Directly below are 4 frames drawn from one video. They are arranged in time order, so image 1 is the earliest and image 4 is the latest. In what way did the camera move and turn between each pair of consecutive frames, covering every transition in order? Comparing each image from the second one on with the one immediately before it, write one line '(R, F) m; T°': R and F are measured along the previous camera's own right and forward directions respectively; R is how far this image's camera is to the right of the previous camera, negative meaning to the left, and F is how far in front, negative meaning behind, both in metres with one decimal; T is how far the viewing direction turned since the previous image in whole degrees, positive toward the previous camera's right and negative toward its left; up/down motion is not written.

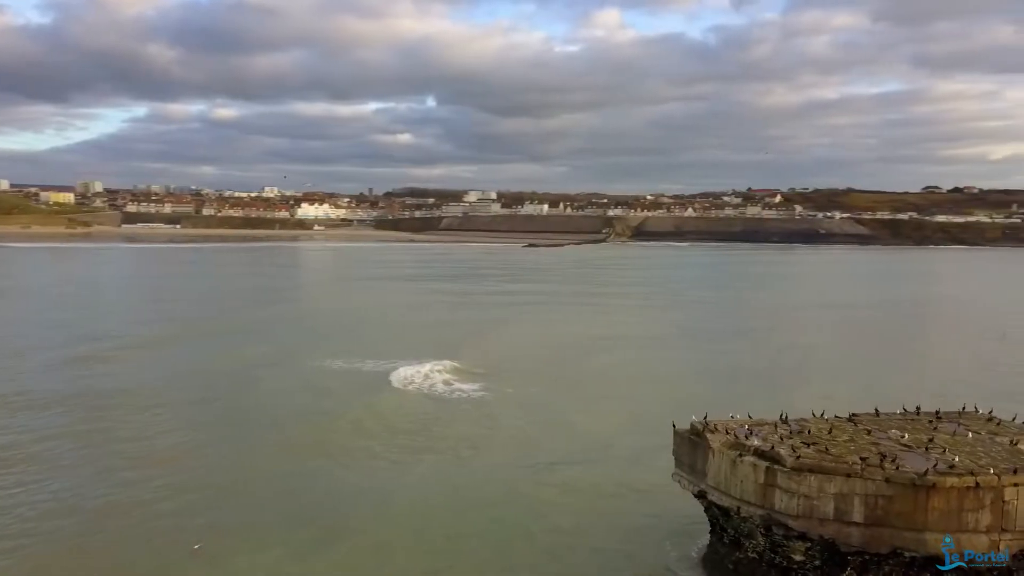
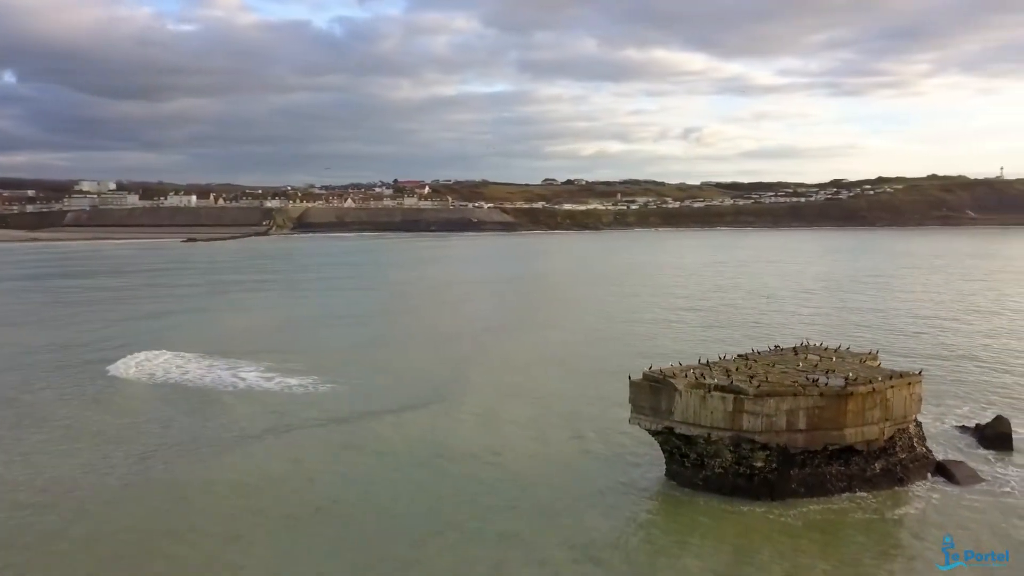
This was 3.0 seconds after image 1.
(-4.0, +0.1) m; +25°
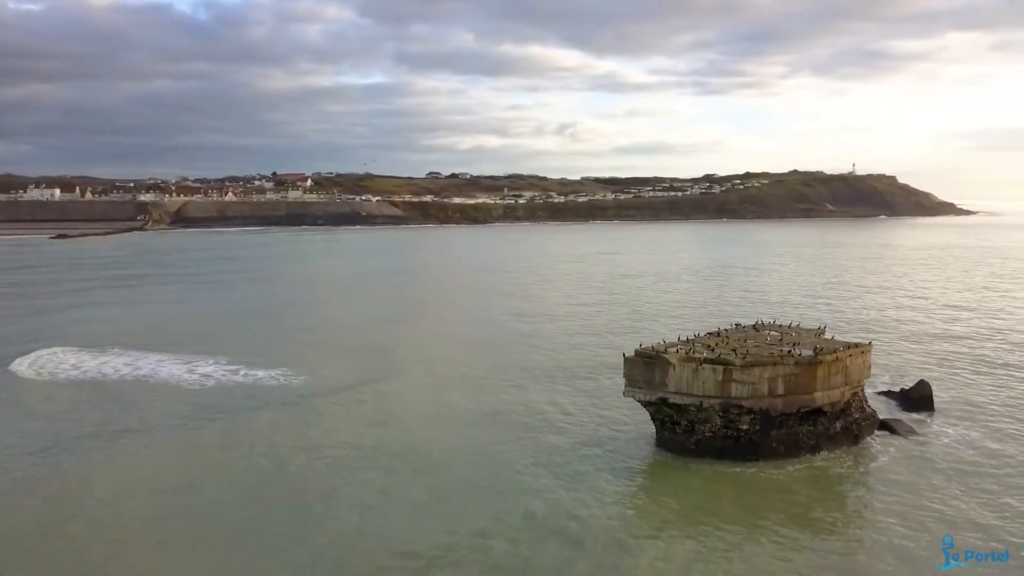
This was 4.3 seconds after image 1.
(-1.7, -0.6) m; +8°
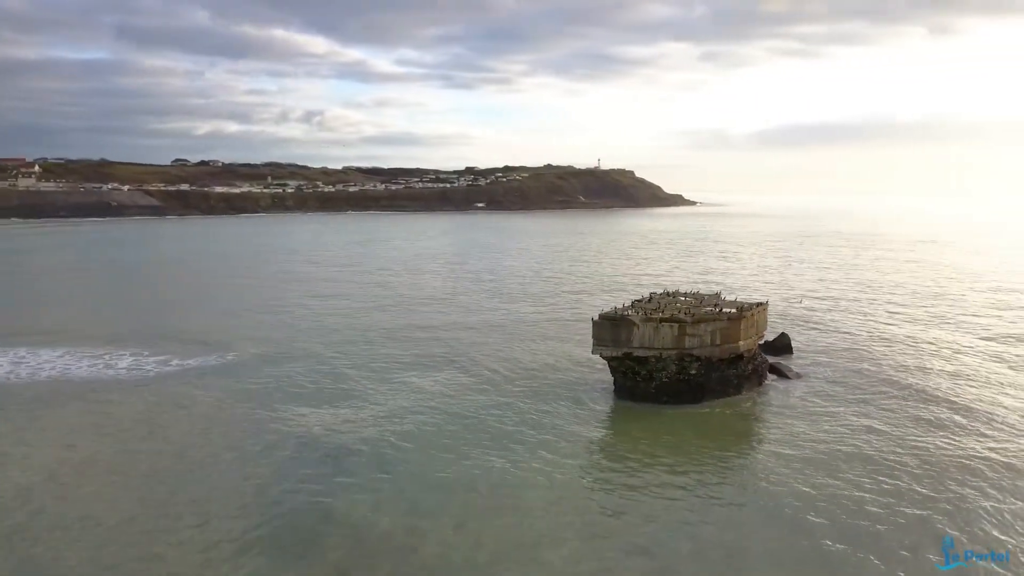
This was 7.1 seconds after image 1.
(-3.7, -1.0) m; +17°
